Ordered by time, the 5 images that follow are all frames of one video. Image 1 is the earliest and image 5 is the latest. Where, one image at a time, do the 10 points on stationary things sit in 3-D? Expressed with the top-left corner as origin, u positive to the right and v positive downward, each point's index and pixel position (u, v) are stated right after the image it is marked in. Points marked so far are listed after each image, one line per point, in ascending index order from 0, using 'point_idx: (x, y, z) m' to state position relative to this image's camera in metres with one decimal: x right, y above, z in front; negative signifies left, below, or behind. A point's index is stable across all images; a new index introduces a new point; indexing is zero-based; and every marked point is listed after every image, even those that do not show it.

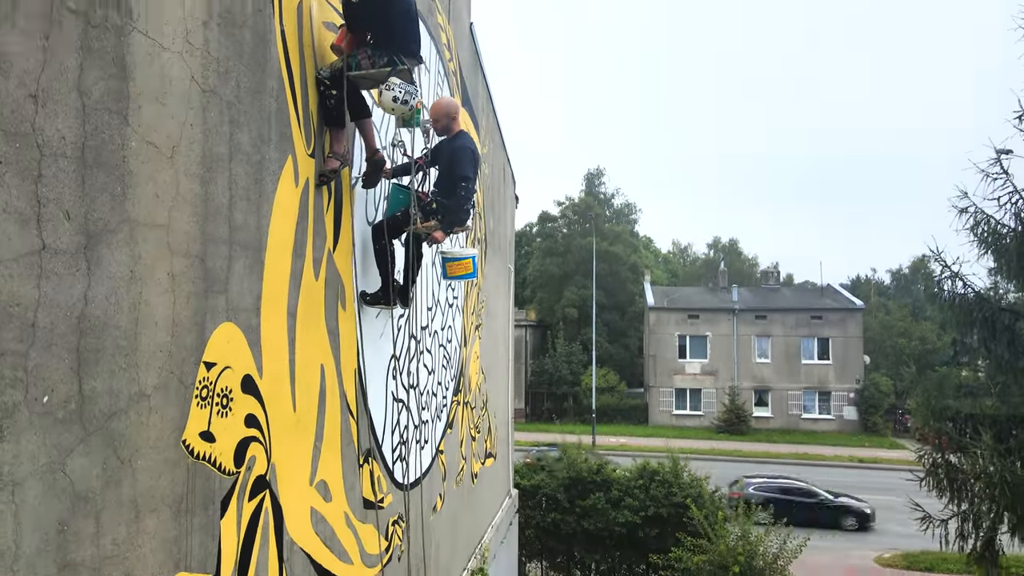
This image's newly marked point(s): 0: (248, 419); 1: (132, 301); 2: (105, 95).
0: (-1.0, -0.5, +2.8) m
1: (-1.1, 0.0, +2.1) m
2: (-1.1, +0.5, +2.0) m
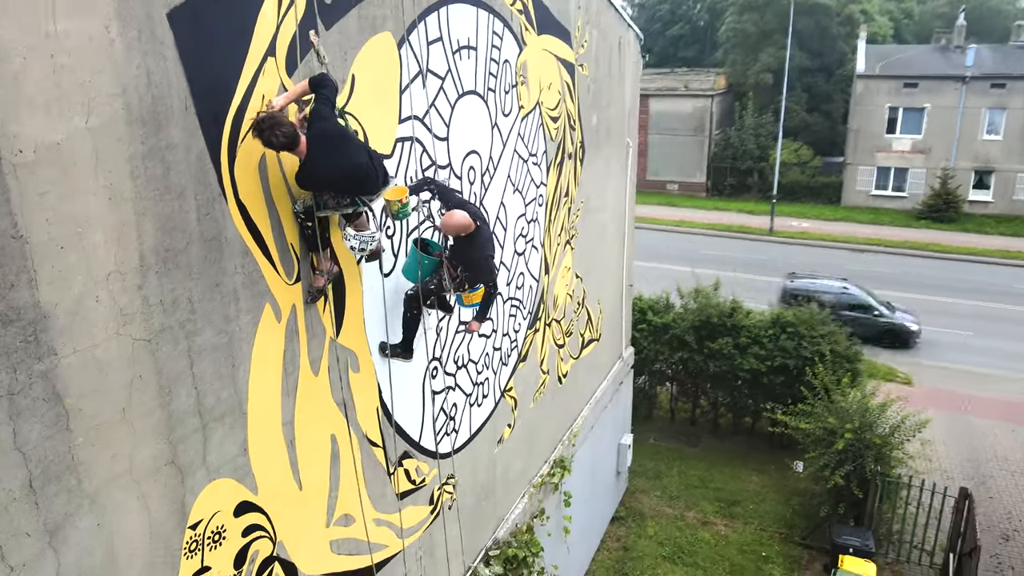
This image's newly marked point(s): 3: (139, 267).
0: (-1.3, -1.2, +3.6) m
1: (-1.6, -1.0, +2.9) m
2: (-1.6, -0.5, +2.6) m
3: (-1.4, +0.1, +2.9) m
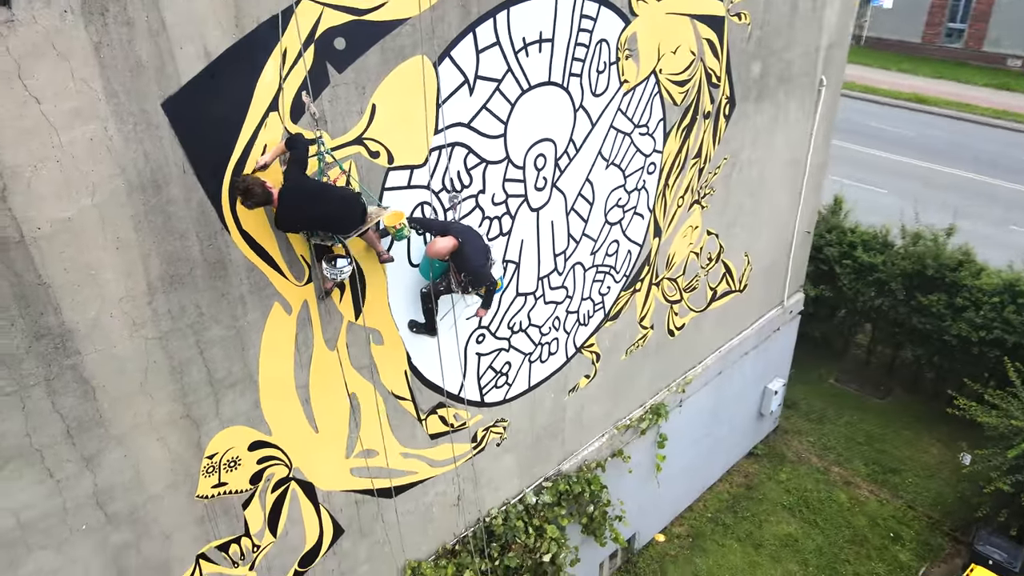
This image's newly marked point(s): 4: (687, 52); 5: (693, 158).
0: (-1.6, -1.1, +4.9) m
1: (-2.2, -1.0, +4.2) m
2: (-2.3, -0.6, +3.8) m
3: (-1.9, 0.0, +3.9) m
4: (+1.6, +2.1, +6.6) m
5: (+1.8, +1.3, +7.4) m
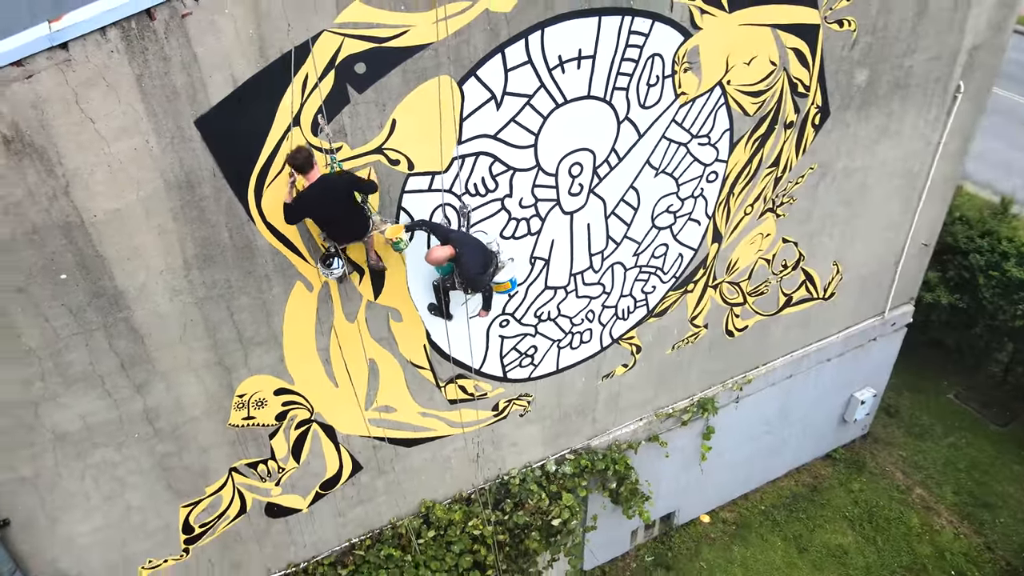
0: (-1.8, -0.9, +5.8) m
1: (-2.4, -0.8, +5.3) m
2: (-2.6, -0.4, +4.9) m
3: (-2.1, +0.1, +4.8) m
4: (+2.2, +1.9, +6.4) m
5: (+2.5, +1.2, +7.1) m
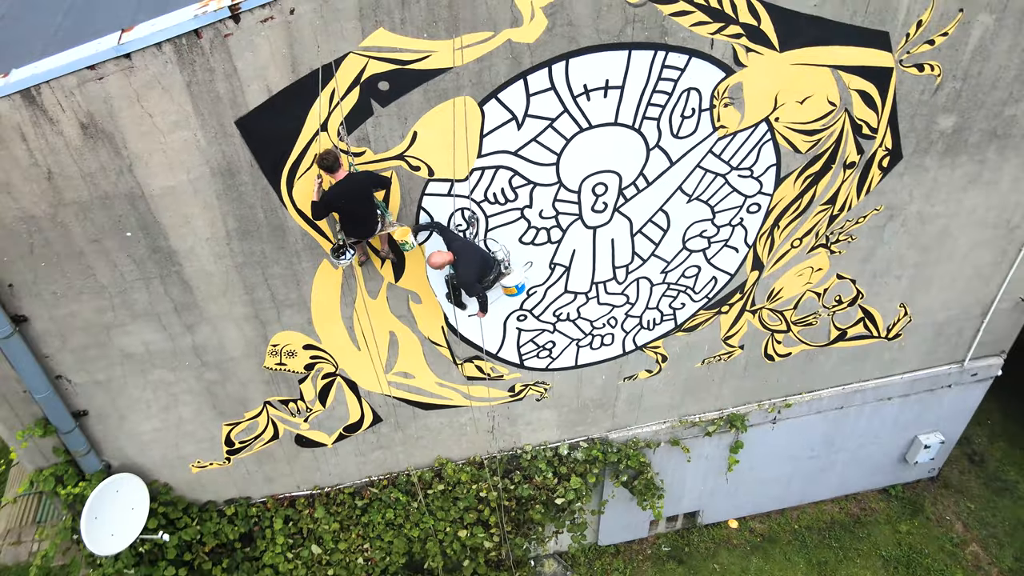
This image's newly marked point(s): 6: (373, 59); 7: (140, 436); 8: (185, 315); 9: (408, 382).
0: (-1.8, -0.6, +6.7) m
1: (-2.5, -0.4, +6.3) m
2: (-2.7, 0.0, +5.9) m
3: (-2.2, +0.4, +5.7) m
4: (+2.6, +1.5, +6.1) m
5: (+2.9, +0.8, +6.9) m
6: (-0.9, +1.6, +5.0) m
7: (-3.4, -1.4, +6.8) m
8: (-2.7, -0.2, +6.0) m
9: (-1.0, -0.9, +7.2) m
